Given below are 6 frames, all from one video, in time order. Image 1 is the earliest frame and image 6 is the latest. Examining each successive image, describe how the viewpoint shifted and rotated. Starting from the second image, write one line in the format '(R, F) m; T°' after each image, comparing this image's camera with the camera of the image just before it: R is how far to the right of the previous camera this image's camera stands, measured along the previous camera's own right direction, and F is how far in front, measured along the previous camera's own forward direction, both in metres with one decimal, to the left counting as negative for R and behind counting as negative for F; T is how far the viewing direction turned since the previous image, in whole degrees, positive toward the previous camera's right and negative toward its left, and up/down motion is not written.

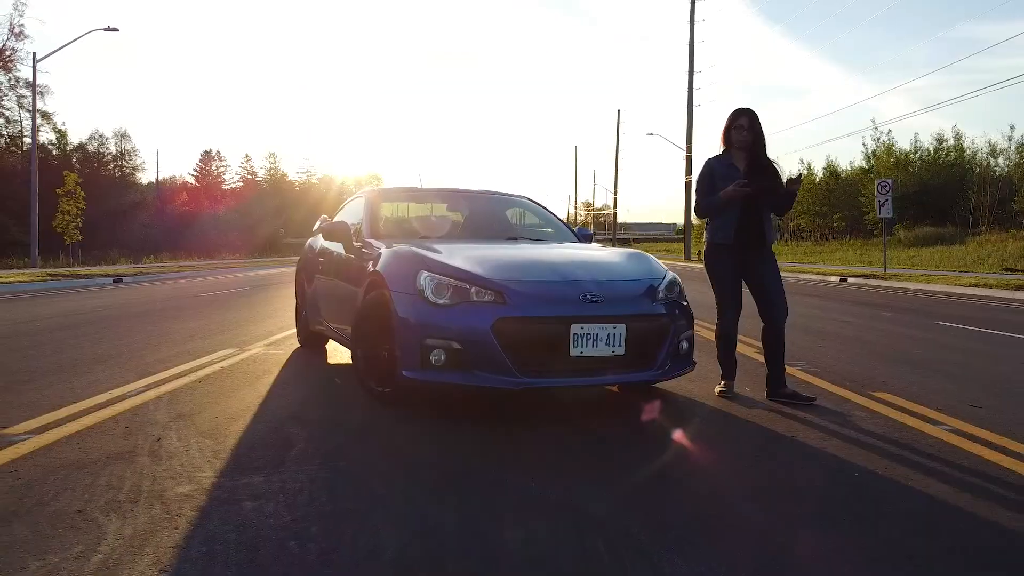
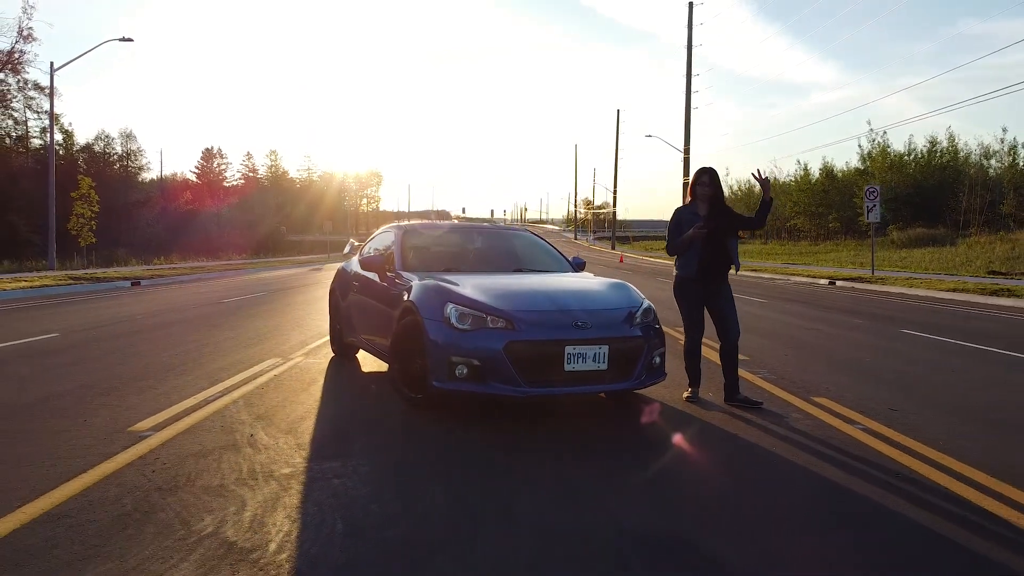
(0.0, -1.1) m; 0°
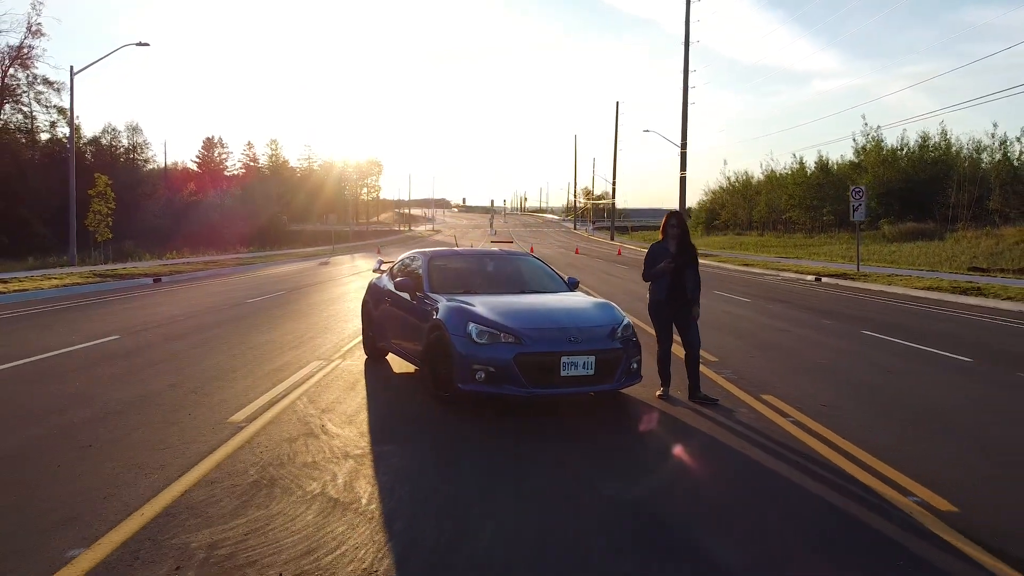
(-0.1, -1.4) m; 0°
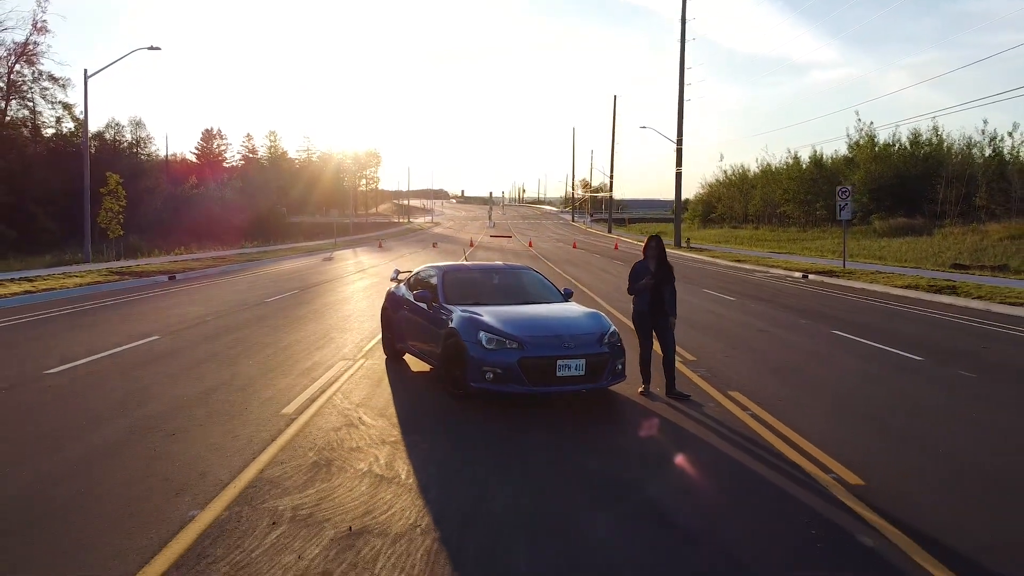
(-0.1, -1.2) m; 0°
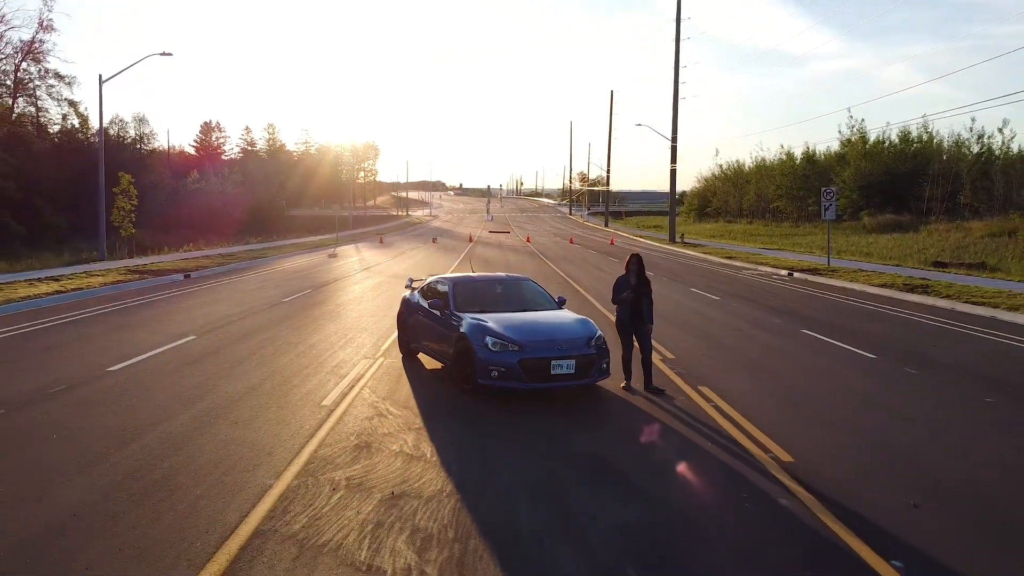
(0.0, -1.4) m; 0°
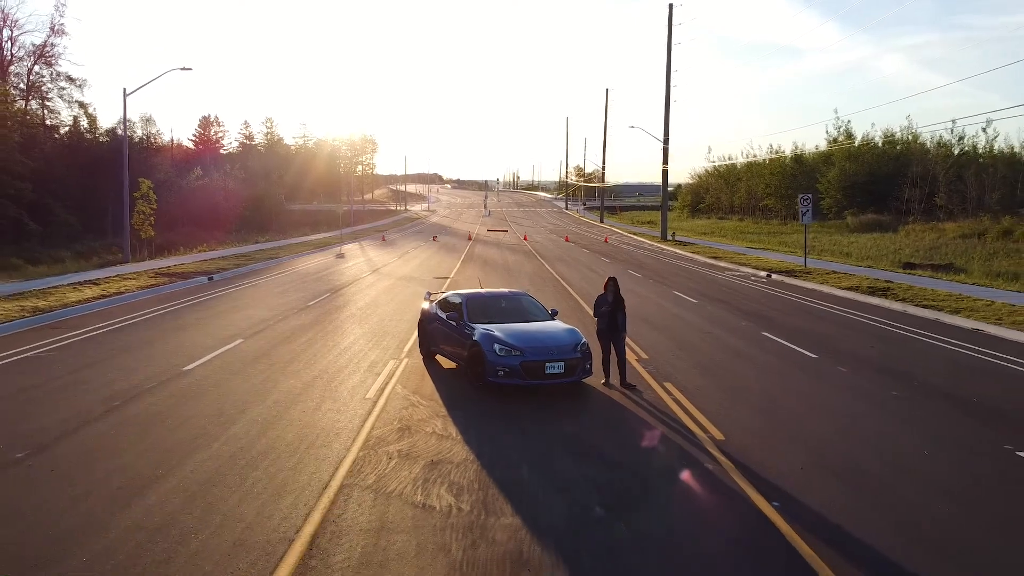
(-0.1, -2.5) m; 0°
